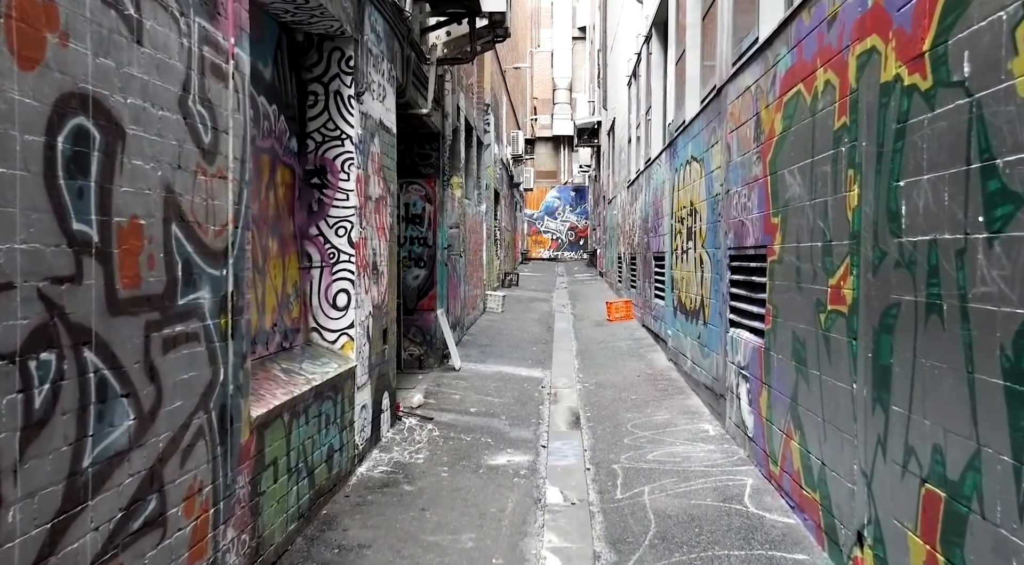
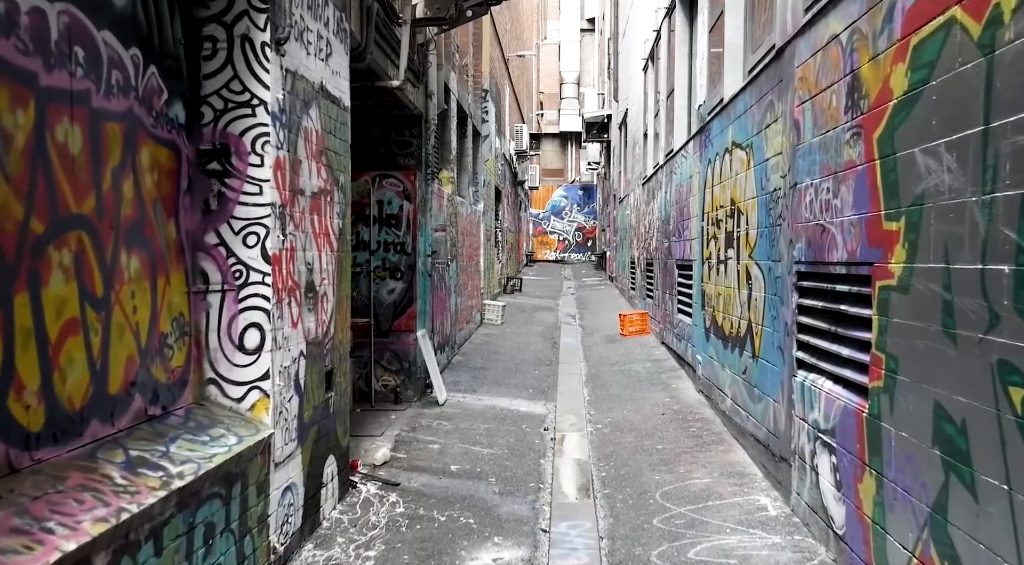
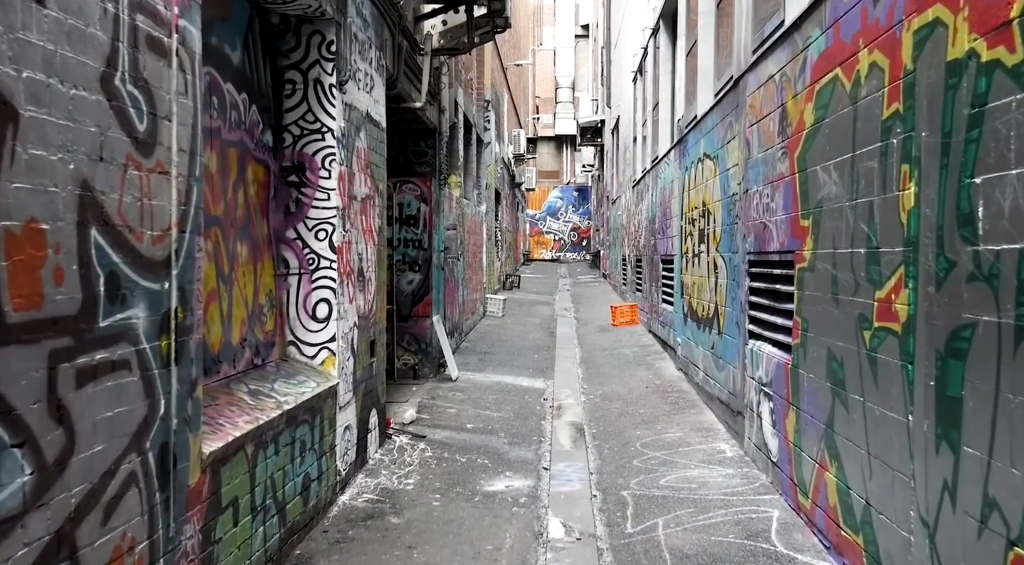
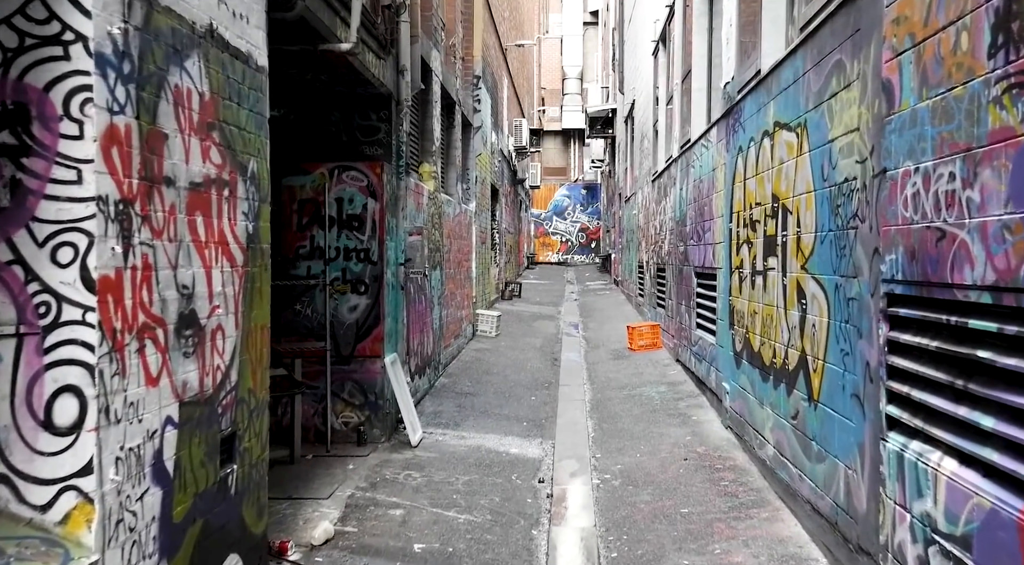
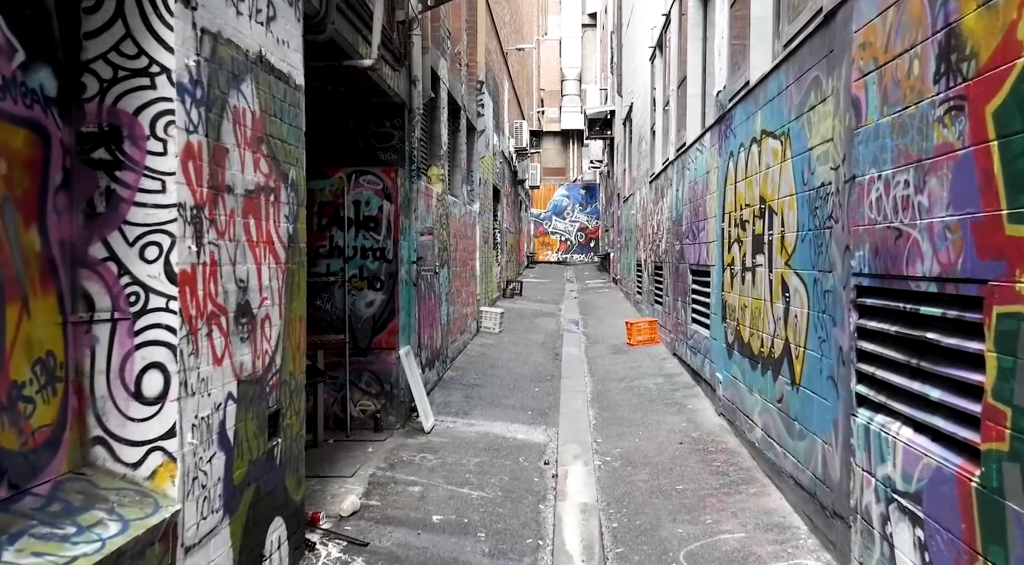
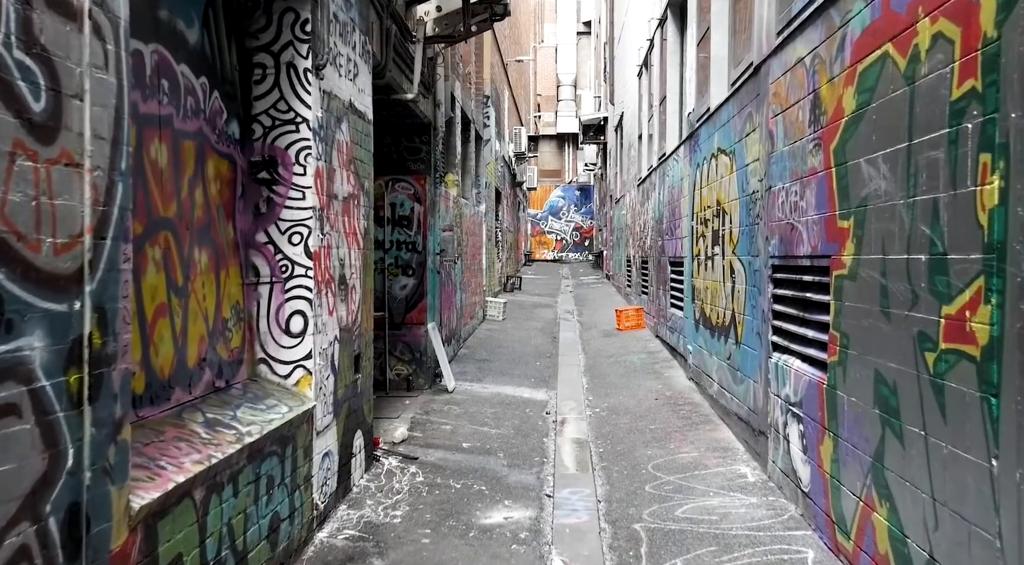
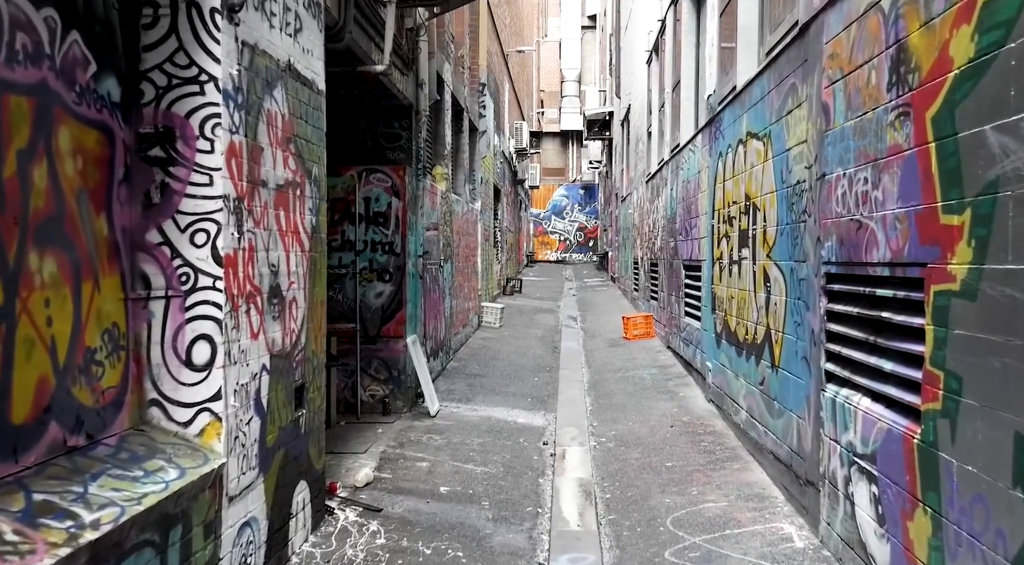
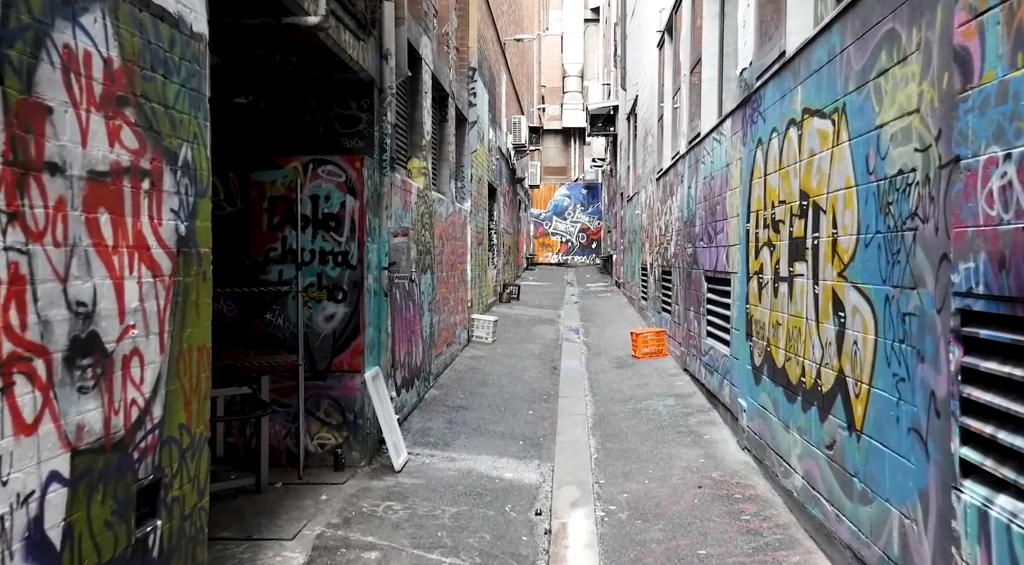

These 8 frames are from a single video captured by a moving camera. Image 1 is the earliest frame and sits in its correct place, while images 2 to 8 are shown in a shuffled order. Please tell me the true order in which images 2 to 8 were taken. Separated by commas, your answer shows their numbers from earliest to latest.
3, 6, 2, 7, 5, 4, 8
